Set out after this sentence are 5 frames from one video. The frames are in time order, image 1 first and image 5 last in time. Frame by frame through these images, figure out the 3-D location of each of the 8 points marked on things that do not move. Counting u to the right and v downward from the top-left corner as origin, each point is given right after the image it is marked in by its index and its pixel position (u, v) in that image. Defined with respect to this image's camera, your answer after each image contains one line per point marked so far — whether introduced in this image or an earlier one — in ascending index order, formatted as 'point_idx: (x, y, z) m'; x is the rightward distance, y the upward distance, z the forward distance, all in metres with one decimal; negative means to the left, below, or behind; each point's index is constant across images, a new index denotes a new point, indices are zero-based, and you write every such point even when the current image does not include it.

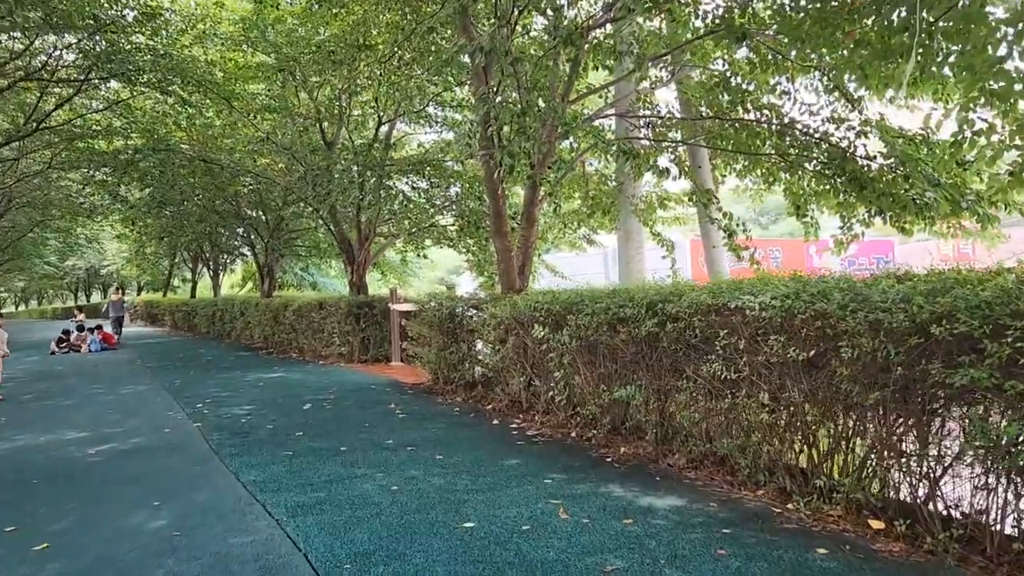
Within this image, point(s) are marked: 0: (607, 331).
0: (+0.6, -0.3, +5.3) m
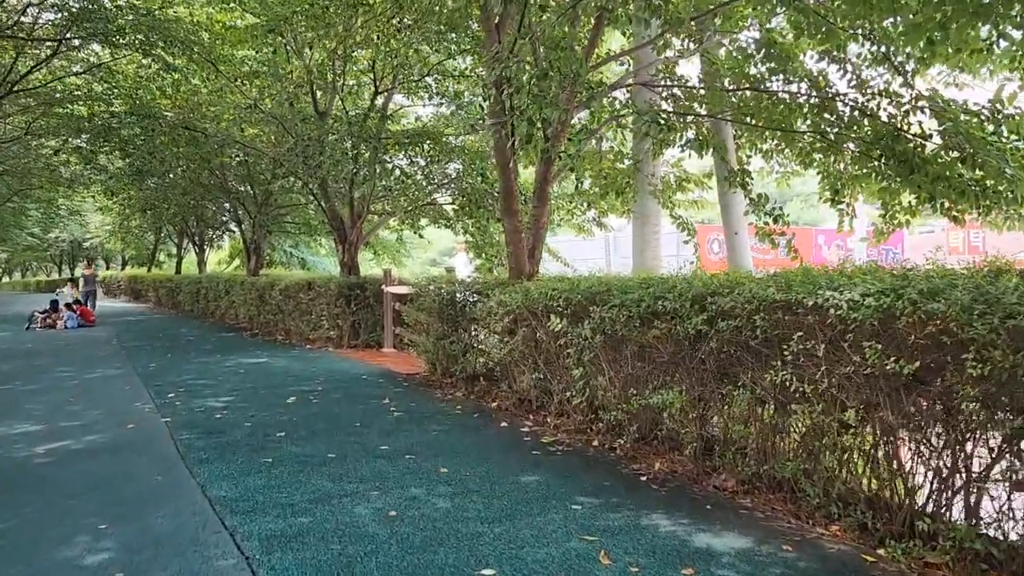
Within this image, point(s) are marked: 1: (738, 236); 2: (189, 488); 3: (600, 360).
0: (+0.7, -0.2, +4.6) m
1: (+2.4, +0.6, +8.6) m
2: (-1.6, -1.0, +4.0) m
3: (+0.5, -0.4, +5.0) m
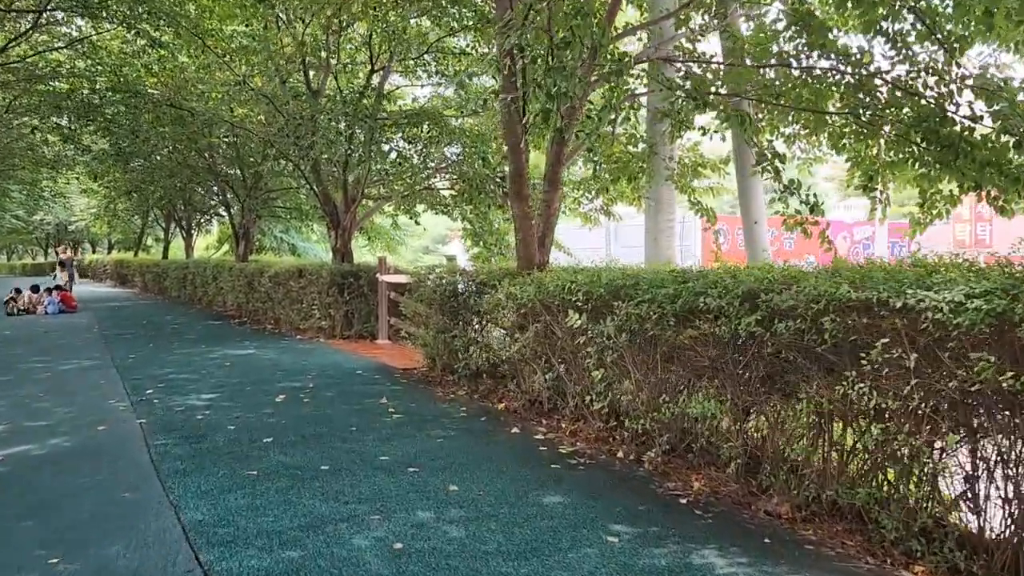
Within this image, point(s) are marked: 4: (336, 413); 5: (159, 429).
0: (+0.8, -0.2, +4.1) m
1: (+2.5, +0.6, +8.1) m
2: (-1.5, -0.9, +3.5) m
3: (+0.6, -0.4, +4.5) m
4: (-1.2, -0.9, +5.5) m
5: (-2.2, -0.9, +5.0) m
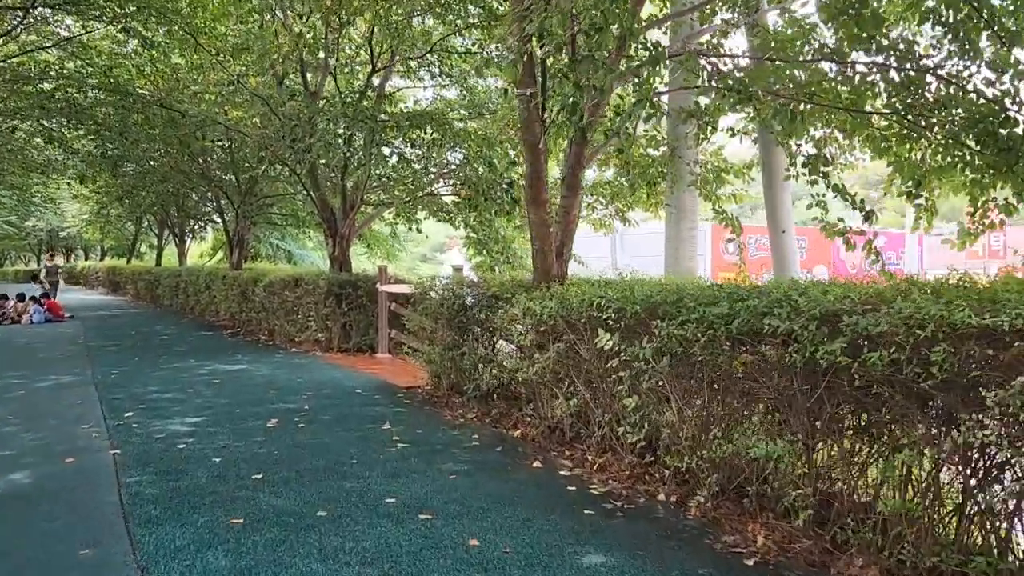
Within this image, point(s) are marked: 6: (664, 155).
0: (+0.9, -0.3, +3.5) m
1: (+2.6, +0.5, +7.6) m
2: (-1.4, -1.0, +2.9) m
3: (+0.8, -0.5, +3.9) m
4: (-1.1, -0.9, +4.9) m
5: (-2.1, -1.0, +4.4) m
6: (+1.4, +1.2, +7.4) m
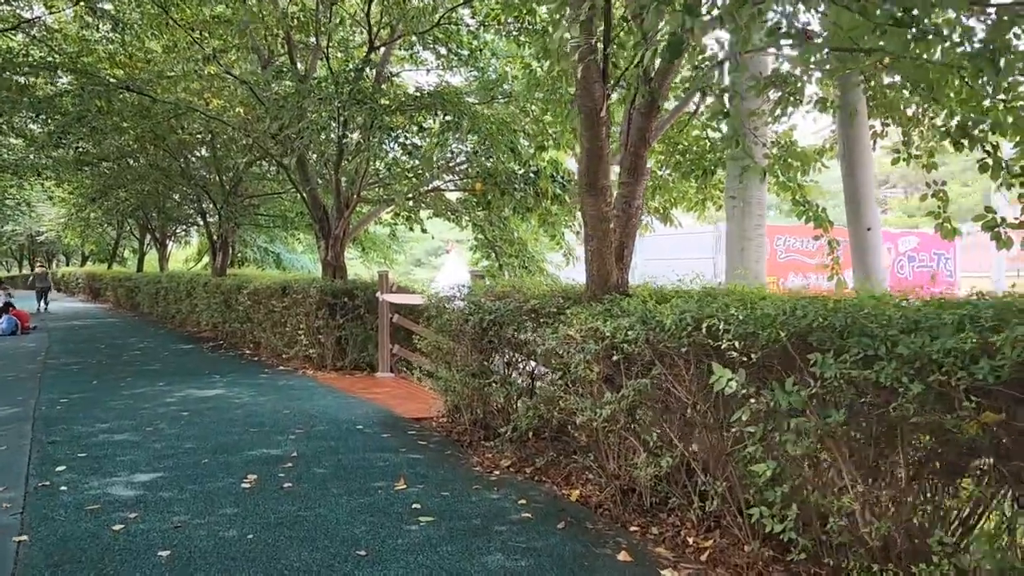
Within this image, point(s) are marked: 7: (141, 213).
0: (+1.2, -0.3, +2.2) m
1: (+2.8, +0.4, +6.3) m
2: (-1.1, -1.1, +1.6) m
3: (+1.0, -0.5, +2.6) m
4: (-0.8, -1.0, +3.6) m
5: (-1.8, -1.0, +3.1) m
6: (+1.7, +1.1, +6.1) m
7: (-9.1, +1.8, +19.7) m
